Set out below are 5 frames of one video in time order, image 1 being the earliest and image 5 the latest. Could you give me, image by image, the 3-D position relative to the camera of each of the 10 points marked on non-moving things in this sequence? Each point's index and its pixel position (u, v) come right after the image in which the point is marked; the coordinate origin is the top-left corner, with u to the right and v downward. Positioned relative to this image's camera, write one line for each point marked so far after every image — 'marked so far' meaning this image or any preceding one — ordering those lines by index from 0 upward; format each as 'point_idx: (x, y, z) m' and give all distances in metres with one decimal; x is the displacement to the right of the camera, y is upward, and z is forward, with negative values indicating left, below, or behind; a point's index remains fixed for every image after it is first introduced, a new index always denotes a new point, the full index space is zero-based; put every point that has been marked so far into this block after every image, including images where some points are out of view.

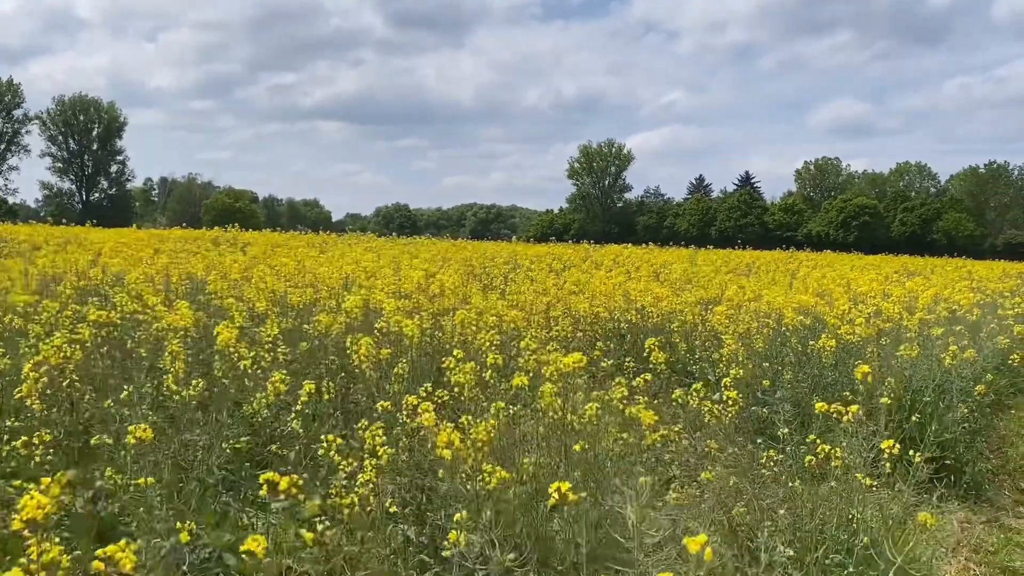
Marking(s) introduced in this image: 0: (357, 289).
0: (-1.1, -0.1, +6.2) m
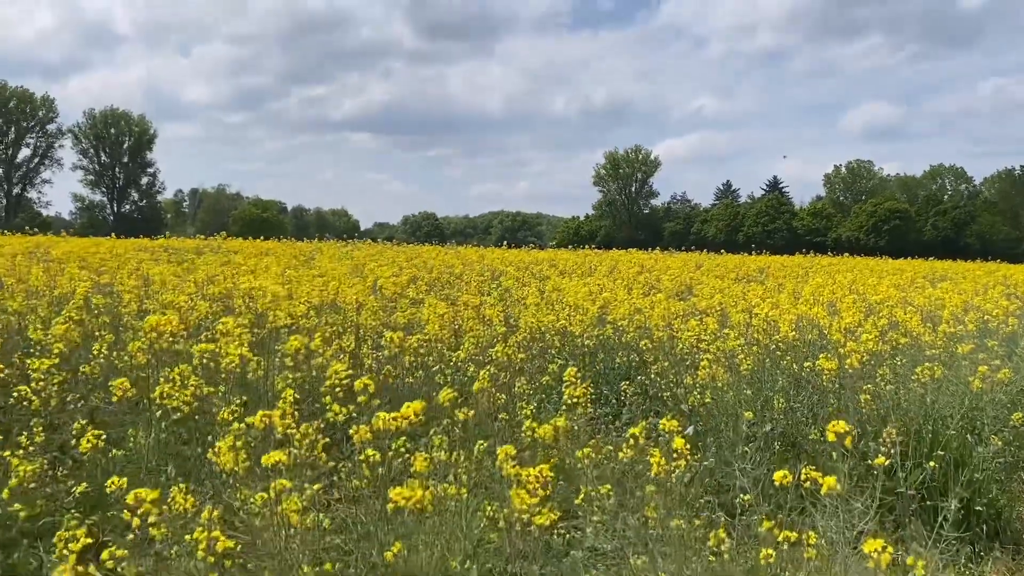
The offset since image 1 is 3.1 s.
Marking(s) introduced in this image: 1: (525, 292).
0: (-1.4, -0.2, +5.3) m
1: (+0.1, 0.0, +7.6) m
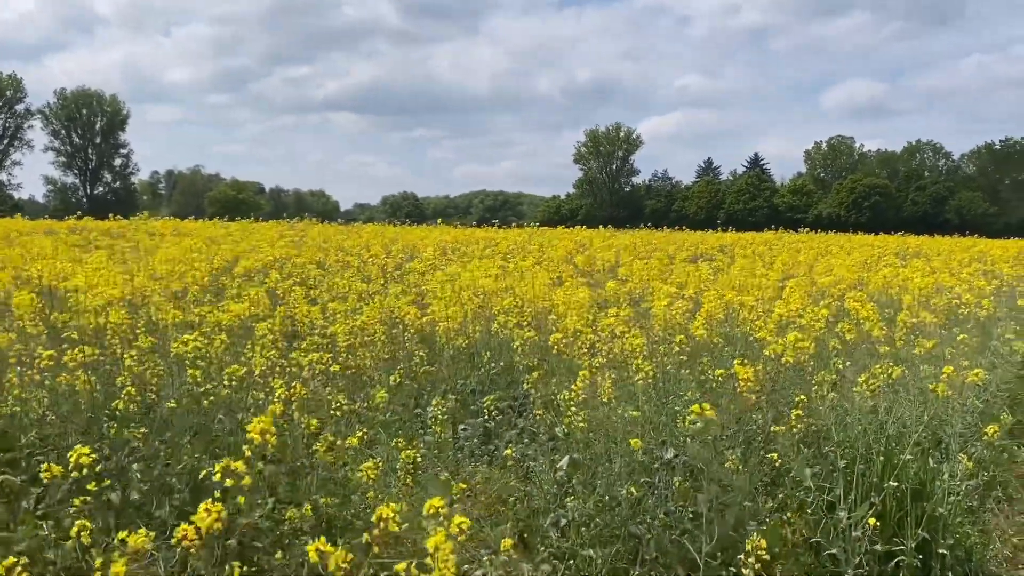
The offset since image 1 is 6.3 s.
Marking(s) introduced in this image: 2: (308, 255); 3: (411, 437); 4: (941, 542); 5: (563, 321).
0: (-2.1, -0.1, +4.2) m
1: (-0.6, +0.1, +6.5) m
2: (-1.9, +0.3, +8.0) m
3: (-0.4, -0.6, +3.7) m
4: (+1.6, -1.0, +3.3) m
5: (+0.3, -0.2, +4.8) m
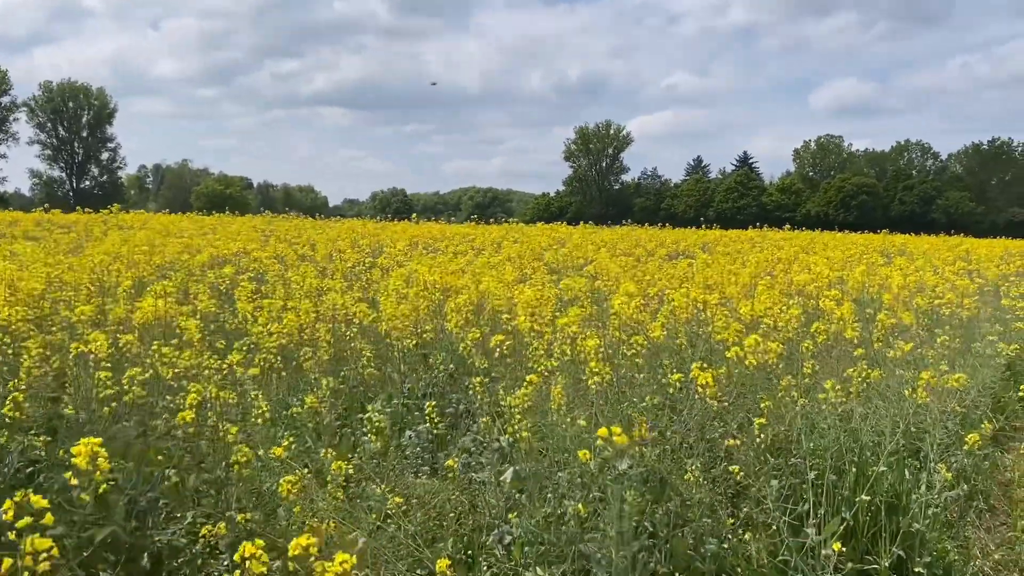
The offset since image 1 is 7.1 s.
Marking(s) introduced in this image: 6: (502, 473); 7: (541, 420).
0: (-2.3, -0.1, +3.9) m
1: (-0.9, +0.1, +6.2) m
2: (-2.1, +0.3, +7.7) m
3: (-0.6, -0.6, +3.4) m
4: (+1.4, -1.0, +3.1) m
5: (+0.1, -0.2, +4.5) m
6: (0.0, -0.7, +3.2) m
7: (+0.1, -0.5, +3.4) m
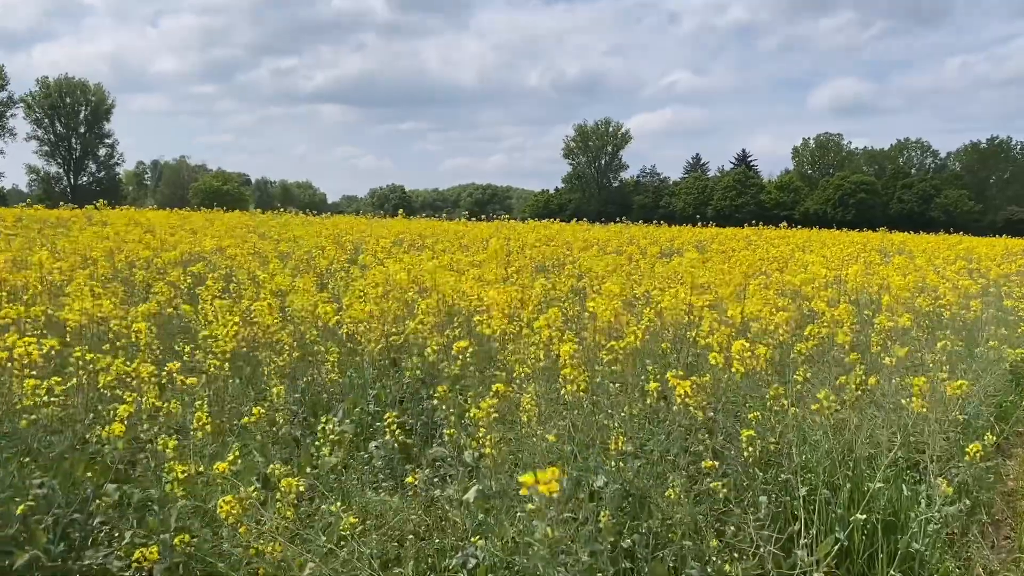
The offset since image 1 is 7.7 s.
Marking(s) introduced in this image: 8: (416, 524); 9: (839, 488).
0: (-2.4, -0.1, +3.6) m
1: (-1.0, +0.1, +6.0) m
2: (-2.2, +0.4, +7.5) m
3: (-0.7, -0.6, +3.1) m
4: (+1.3, -1.0, +2.9) m
5: (0.0, -0.2, +4.3) m
6: (-0.1, -0.7, +3.0) m
7: (0.0, -0.5, +3.1) m
8: (-0.3, -0.8, +2.9) m
9: (+1.1, -0.7, +3.1) m
